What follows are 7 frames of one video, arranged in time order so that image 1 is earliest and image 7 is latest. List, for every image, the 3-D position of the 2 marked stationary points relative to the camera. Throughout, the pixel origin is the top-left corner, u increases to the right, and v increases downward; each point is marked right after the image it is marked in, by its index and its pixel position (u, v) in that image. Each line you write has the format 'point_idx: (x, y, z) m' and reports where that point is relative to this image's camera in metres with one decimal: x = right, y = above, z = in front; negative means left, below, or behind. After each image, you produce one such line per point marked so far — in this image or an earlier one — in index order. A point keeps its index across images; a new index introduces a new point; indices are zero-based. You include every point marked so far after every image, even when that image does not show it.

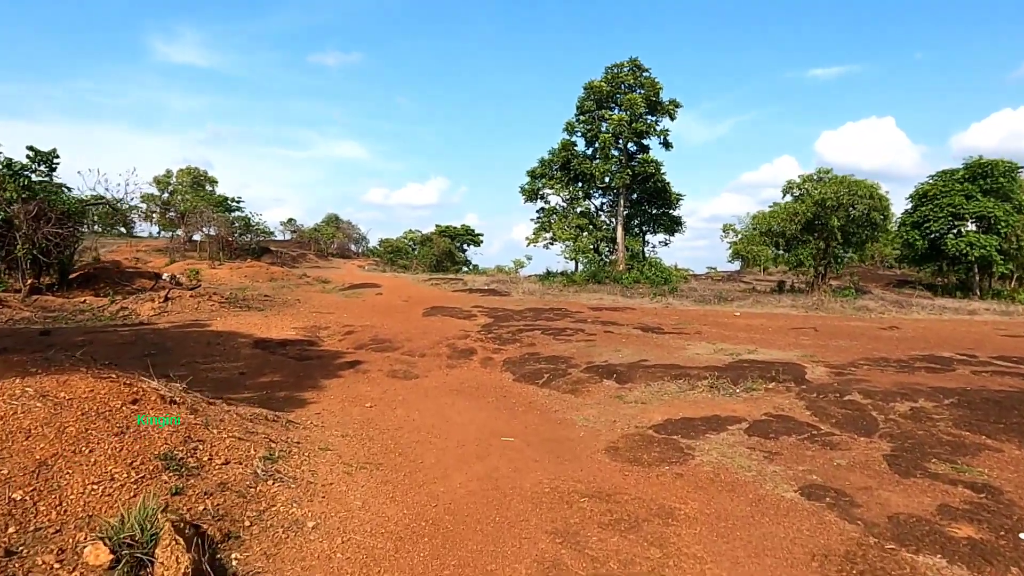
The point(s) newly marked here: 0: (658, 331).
0: (+2.8, -0.9, +13.0) m
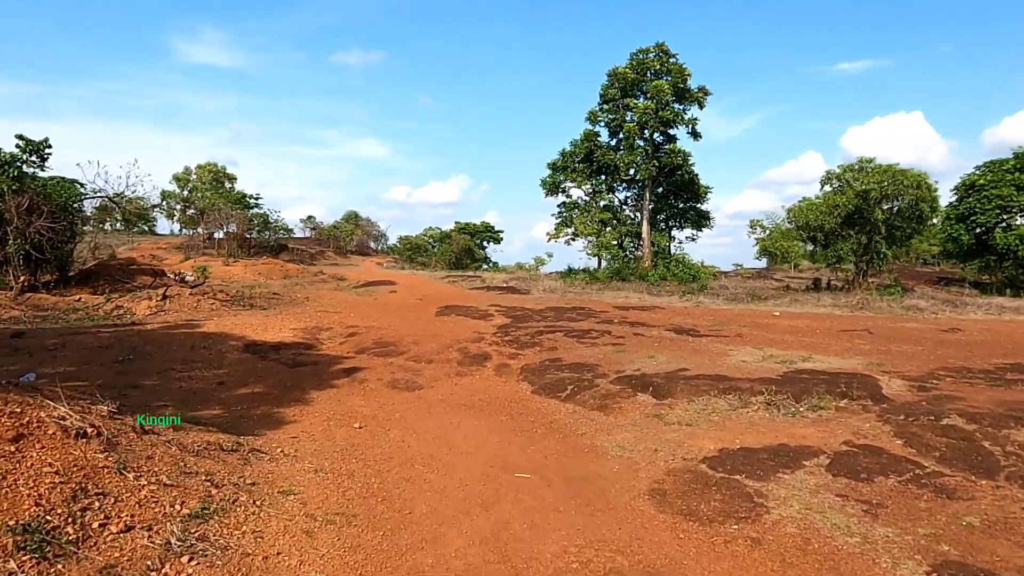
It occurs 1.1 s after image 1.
0: (+3.2, -0.8, +11.7) m
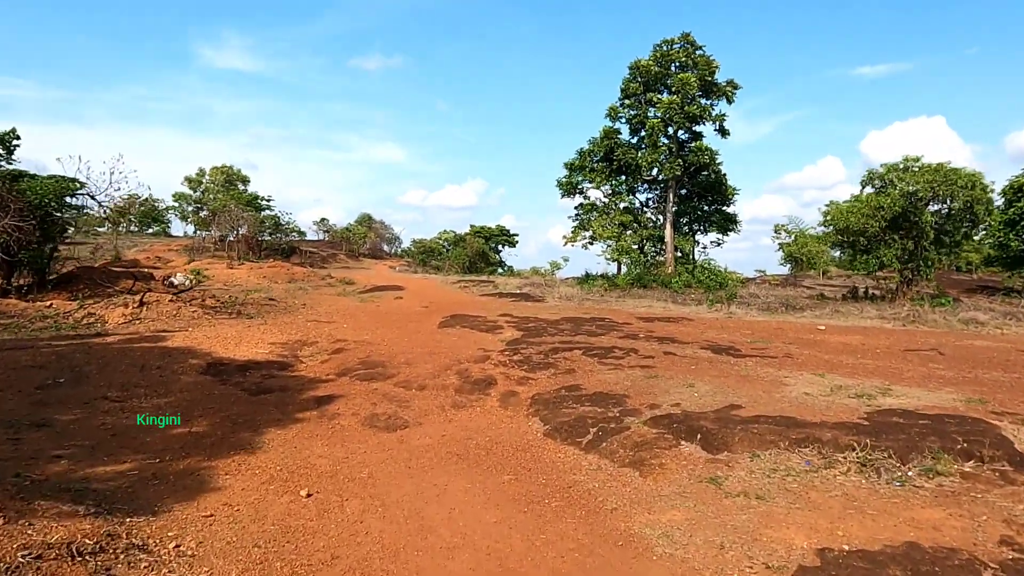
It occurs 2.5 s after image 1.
0: (+3.3, -1.0, +10.0) m
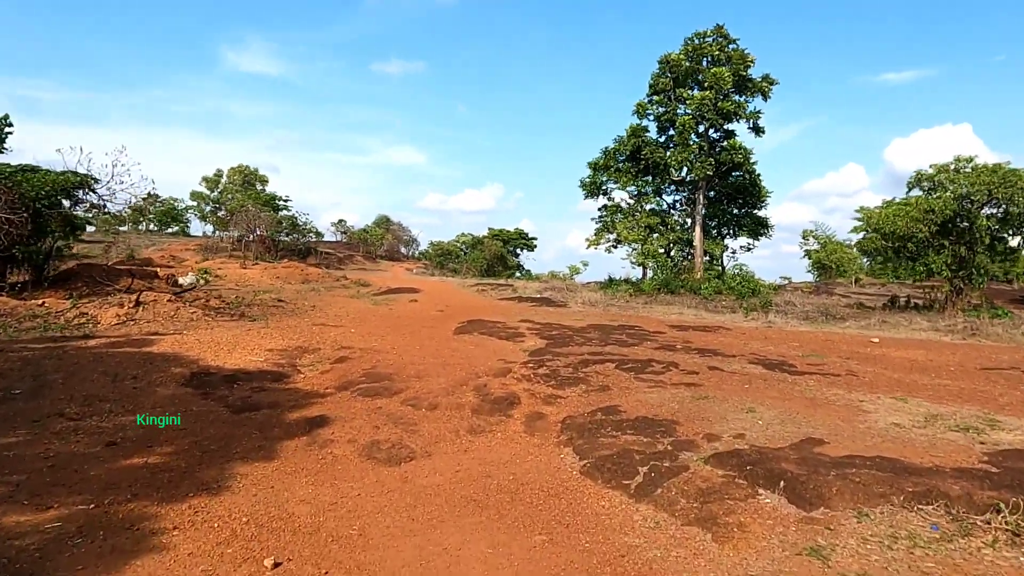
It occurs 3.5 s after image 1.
0: (+3.6, -1.1, +8.7) m
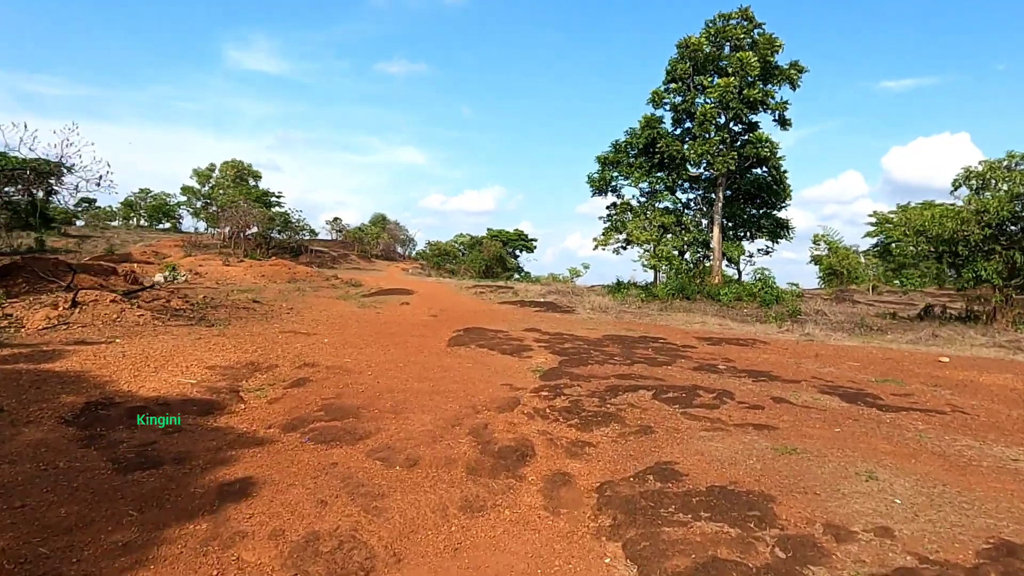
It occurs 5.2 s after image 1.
0: (+3.7, -1.2, +6.8) m
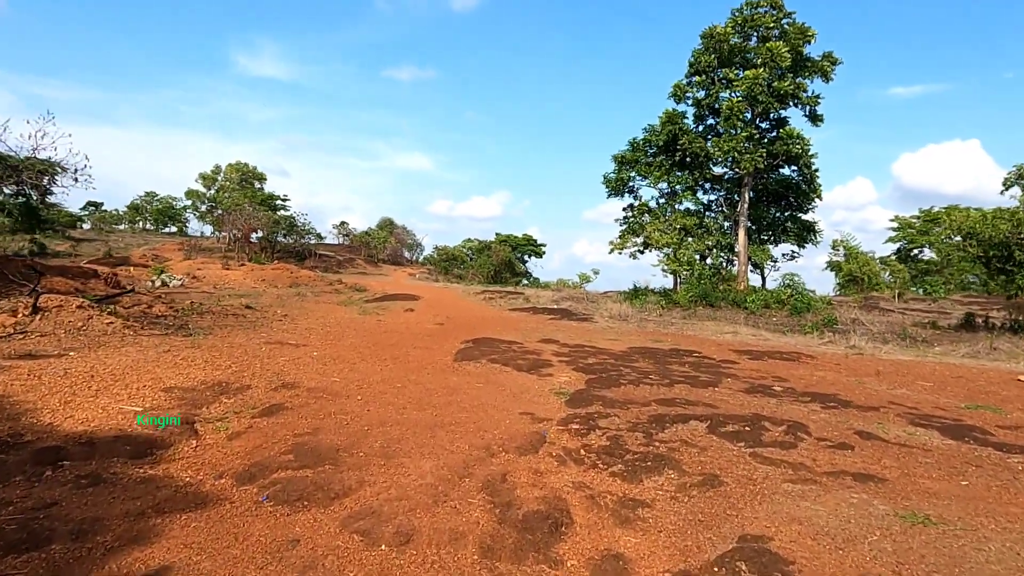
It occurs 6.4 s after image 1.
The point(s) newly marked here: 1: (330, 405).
0: (+3.9, -1.3, +5.4) m
1: (-1.6, -1.0, +5.8) m
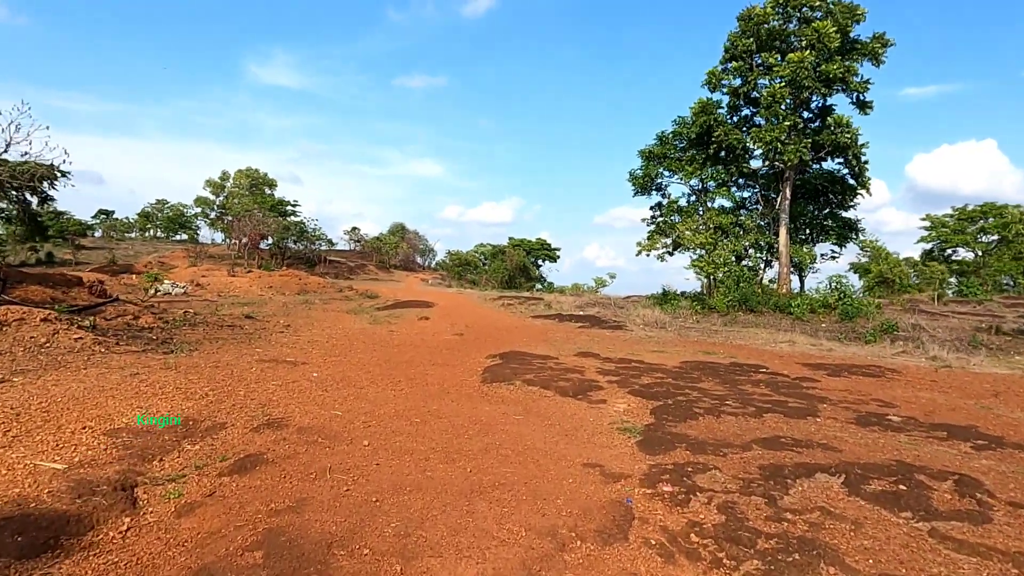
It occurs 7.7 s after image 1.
0: (+4.3, -1.3, +3.8) m
1: (-1.2, -1.1, +4.3) m
